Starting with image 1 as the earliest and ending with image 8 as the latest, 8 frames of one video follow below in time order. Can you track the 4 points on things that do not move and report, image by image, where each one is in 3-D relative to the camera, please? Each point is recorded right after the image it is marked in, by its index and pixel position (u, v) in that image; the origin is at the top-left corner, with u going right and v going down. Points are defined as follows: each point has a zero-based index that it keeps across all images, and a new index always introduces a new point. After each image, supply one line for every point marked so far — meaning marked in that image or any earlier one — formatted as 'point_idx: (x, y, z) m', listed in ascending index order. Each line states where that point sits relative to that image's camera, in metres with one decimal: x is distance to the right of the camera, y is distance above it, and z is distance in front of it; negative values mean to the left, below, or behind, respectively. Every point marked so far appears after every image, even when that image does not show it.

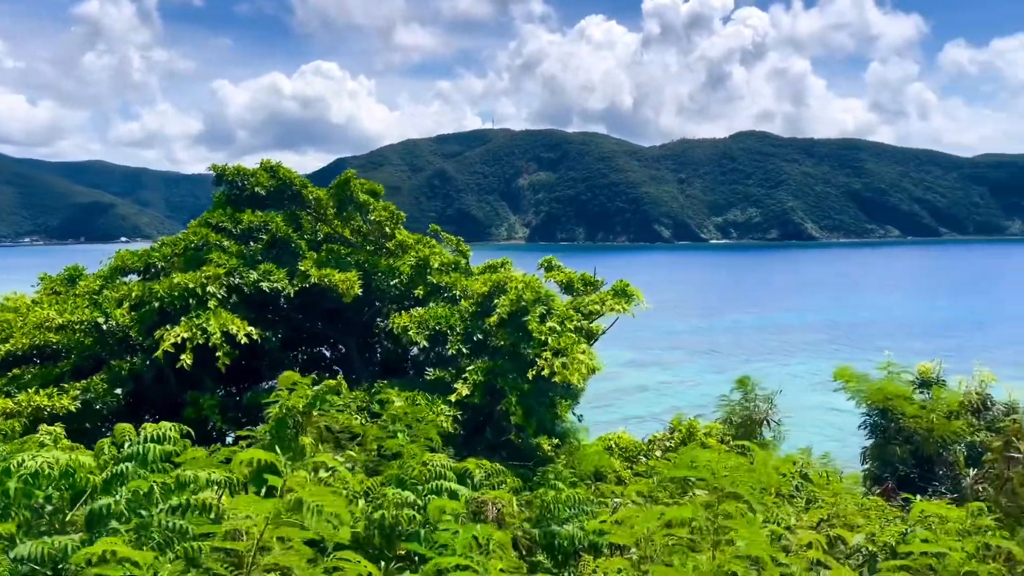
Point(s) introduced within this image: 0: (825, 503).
0: (+4.0, -2.7, +9.1) m
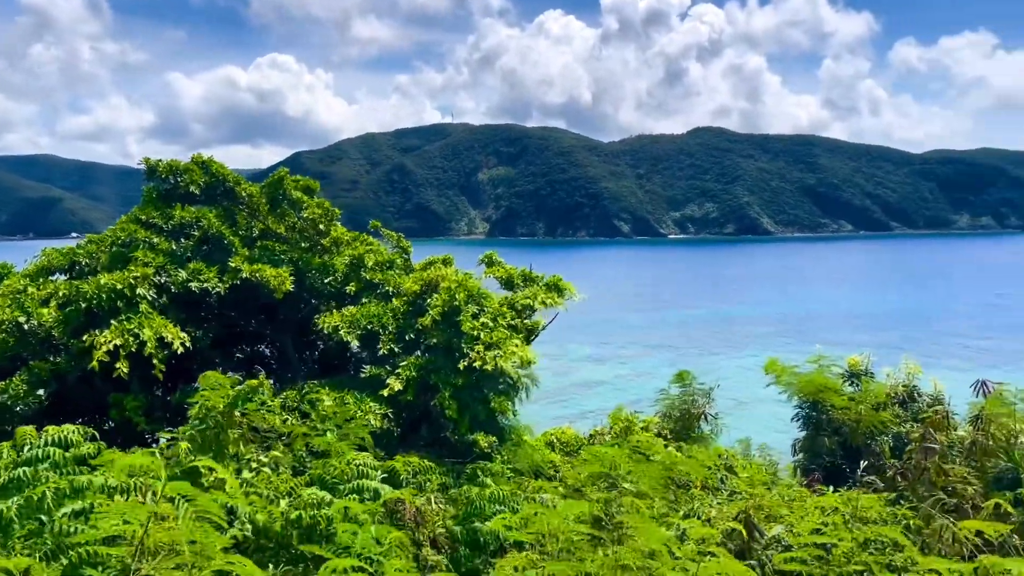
0: (+3.1, -2.6, +9.3) m
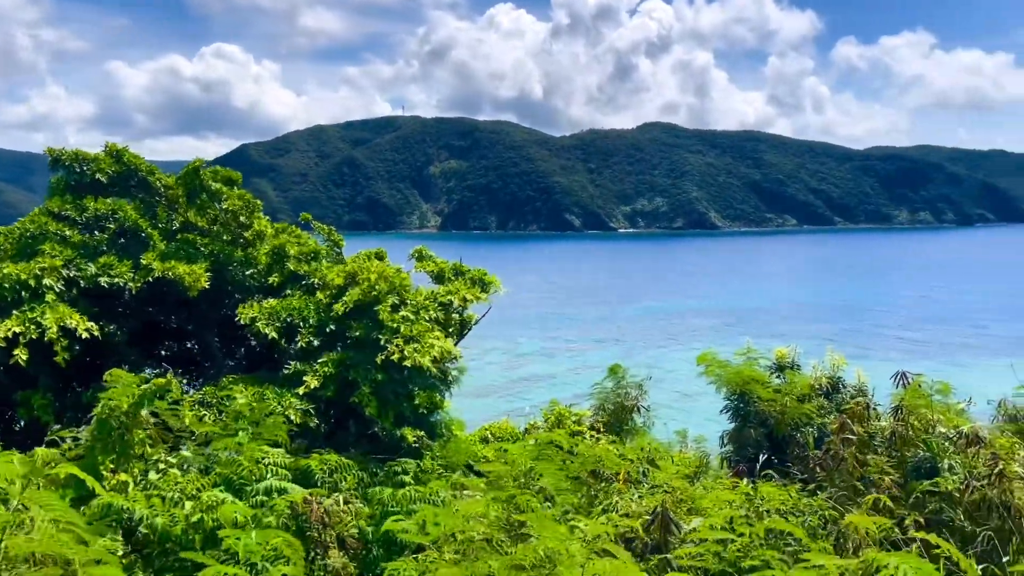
0: (+2.1, -2.6, +9.3) m
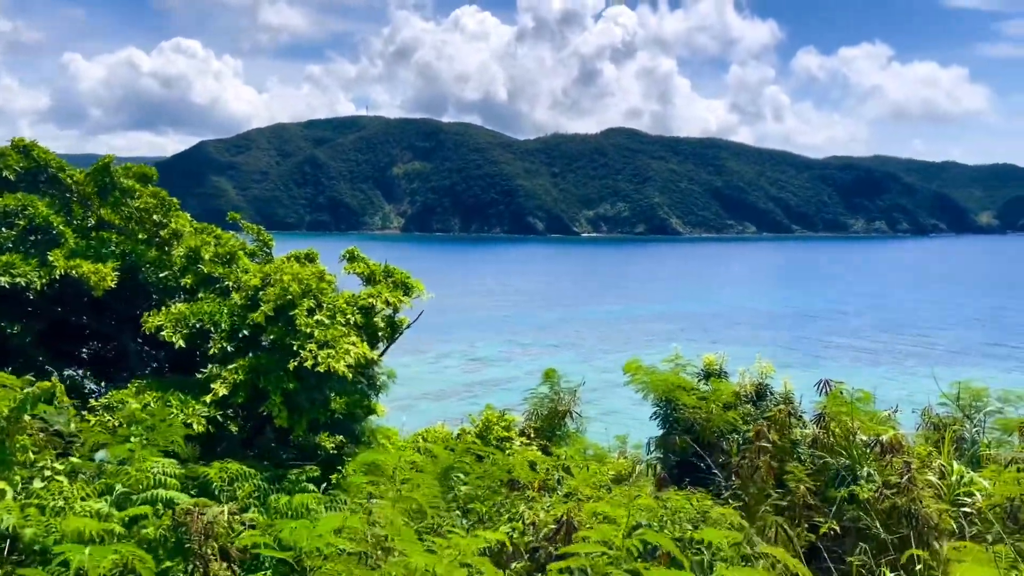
0: (+1.0, -2.6, +9.2) m
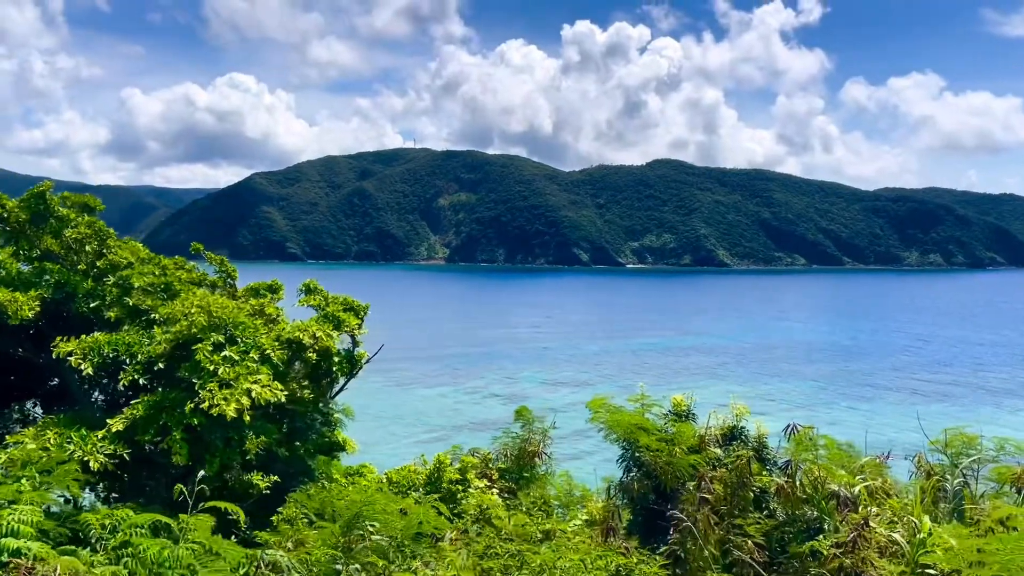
0: (-0.1, -3.1, +8.6) m
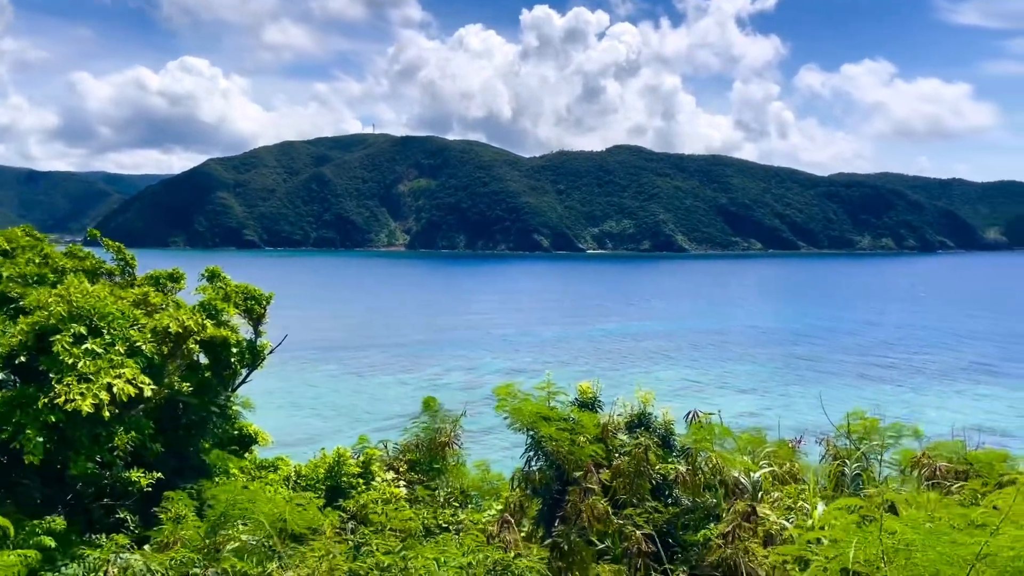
0: (-1.5, -2.9, +8.3) m
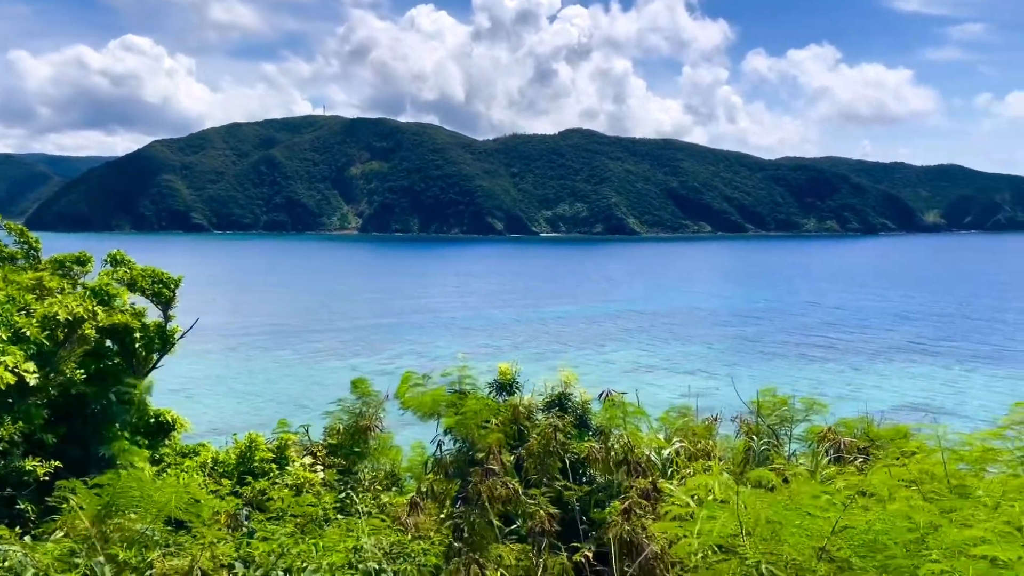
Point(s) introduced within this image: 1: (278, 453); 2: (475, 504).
0: (-2.7, -2.7, +8.2) m
1: (-3.9, -2.8, +11.9) m
2: (-0.5, -2.7, +9.0) m
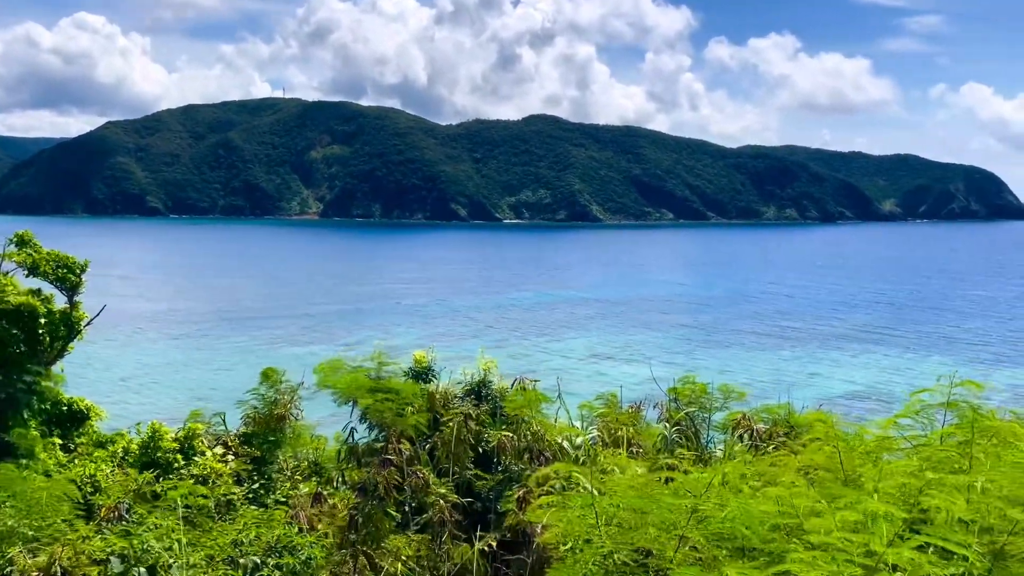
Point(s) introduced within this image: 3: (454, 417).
0: (-3.9, -2.6, +7.9) m
1: (-5.3, -2.5, +11.6) m
2: (-1.7, -2.6, +8.8) m
3: (-0.9, -2.0, +10.8) m
